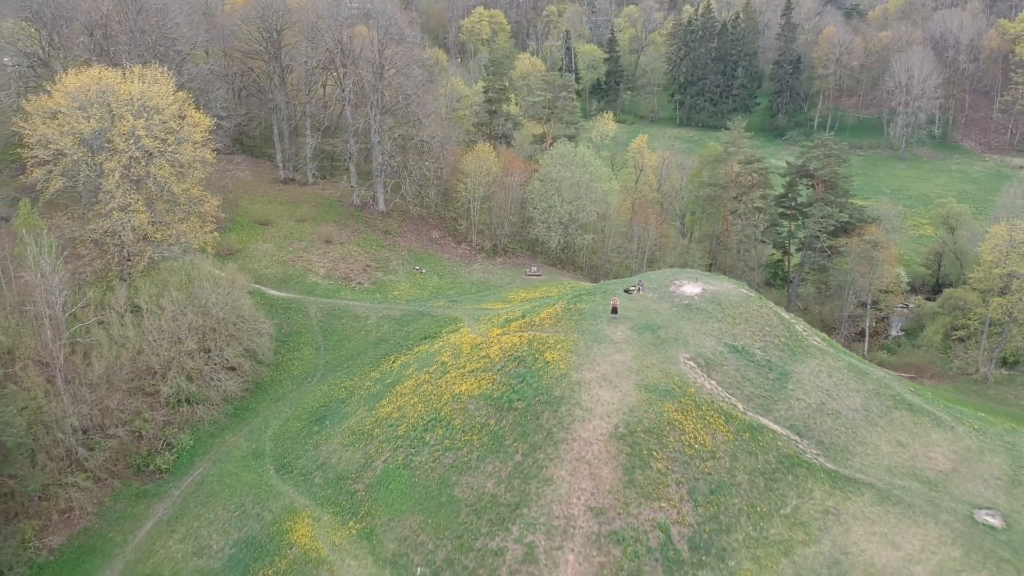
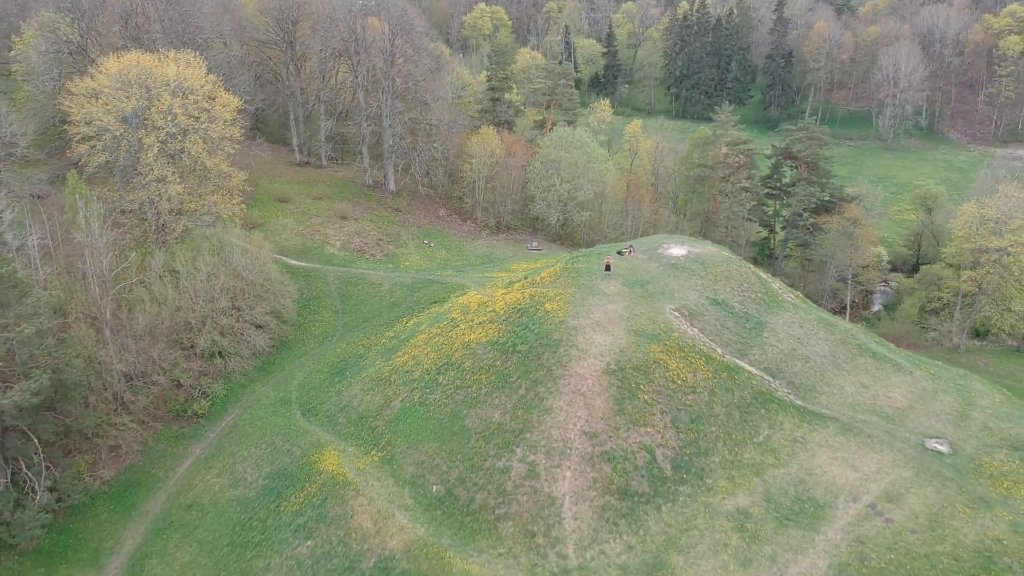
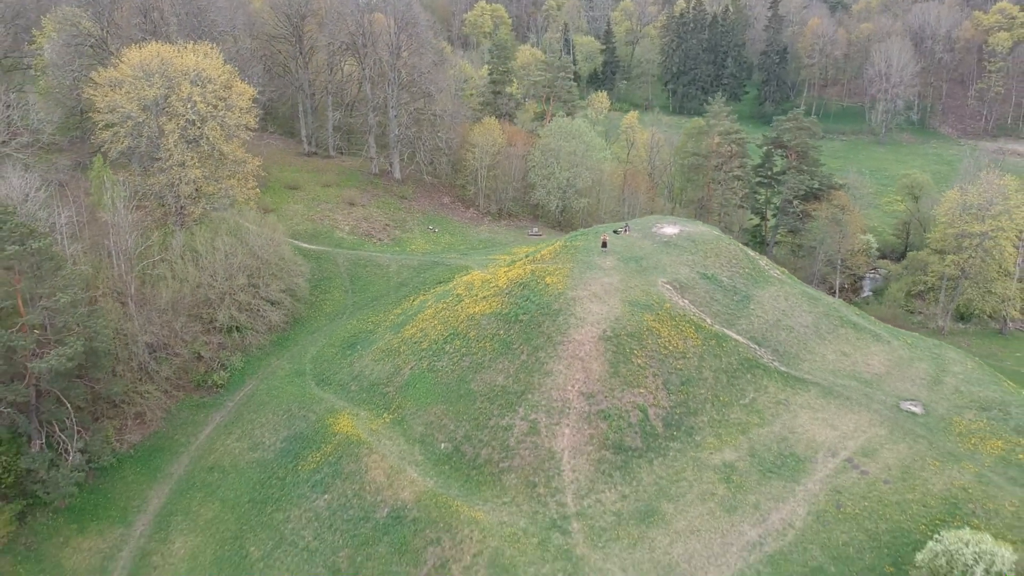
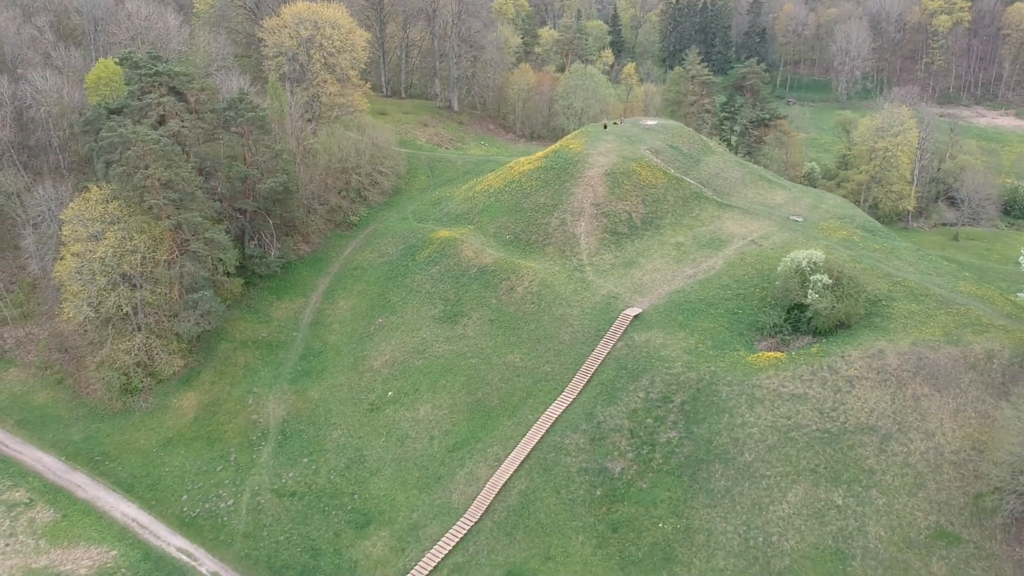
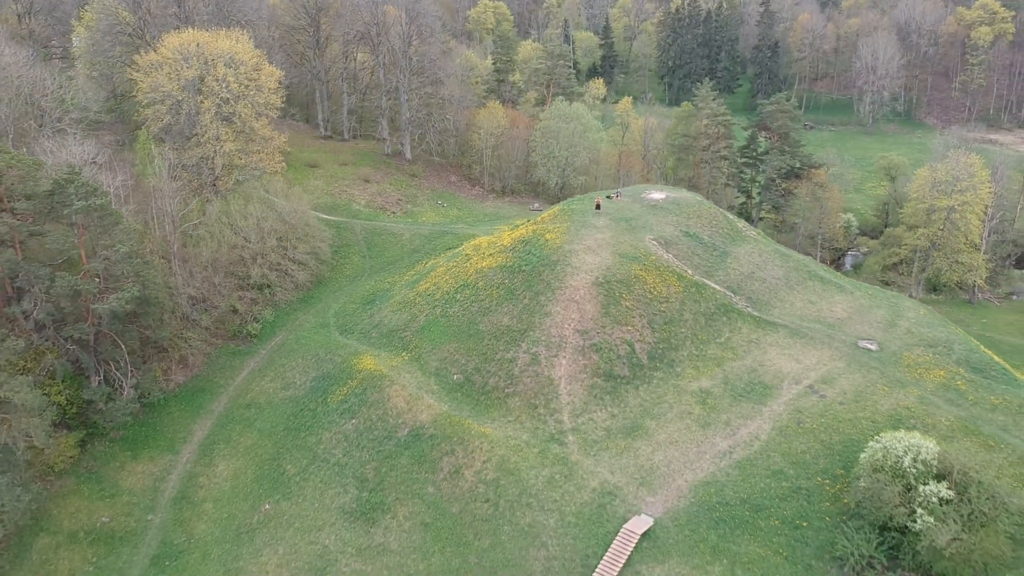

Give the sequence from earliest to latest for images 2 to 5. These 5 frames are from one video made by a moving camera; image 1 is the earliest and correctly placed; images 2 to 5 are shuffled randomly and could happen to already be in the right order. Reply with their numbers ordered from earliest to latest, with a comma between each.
2, 3, 5, 4
